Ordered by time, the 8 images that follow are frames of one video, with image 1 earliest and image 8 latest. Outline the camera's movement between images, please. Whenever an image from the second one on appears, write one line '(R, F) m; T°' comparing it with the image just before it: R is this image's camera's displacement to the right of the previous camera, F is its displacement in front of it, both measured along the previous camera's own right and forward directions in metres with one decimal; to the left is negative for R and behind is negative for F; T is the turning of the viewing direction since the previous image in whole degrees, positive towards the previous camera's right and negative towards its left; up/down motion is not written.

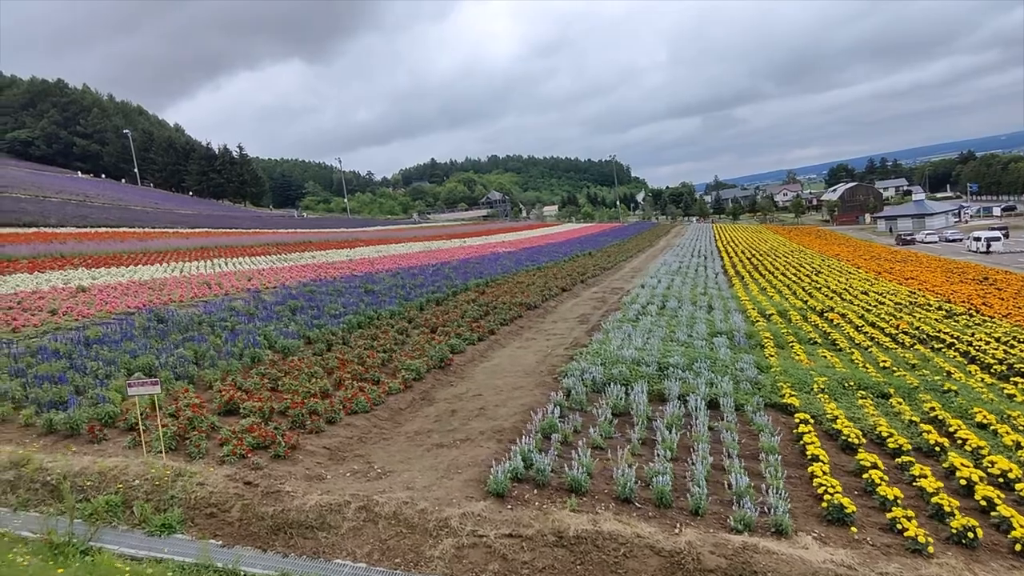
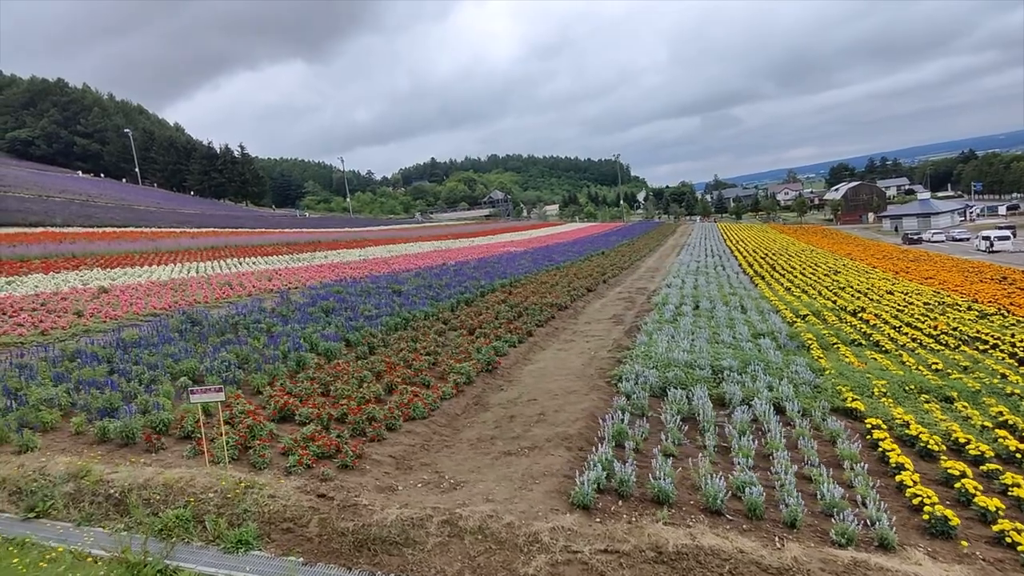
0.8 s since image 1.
(-0.6, +0.2) m; 0°
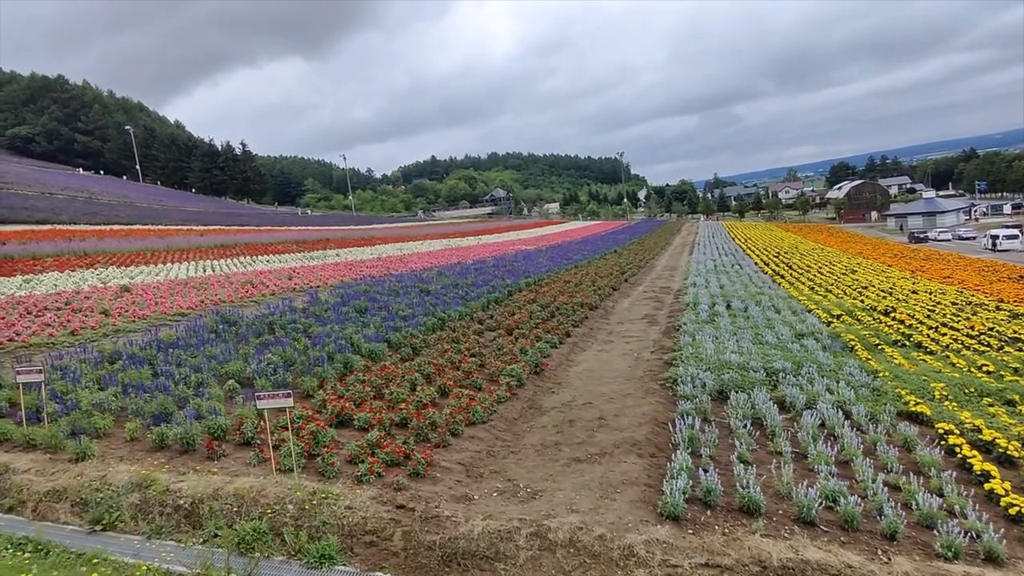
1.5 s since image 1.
(-0.6, +0.2) m; 0°
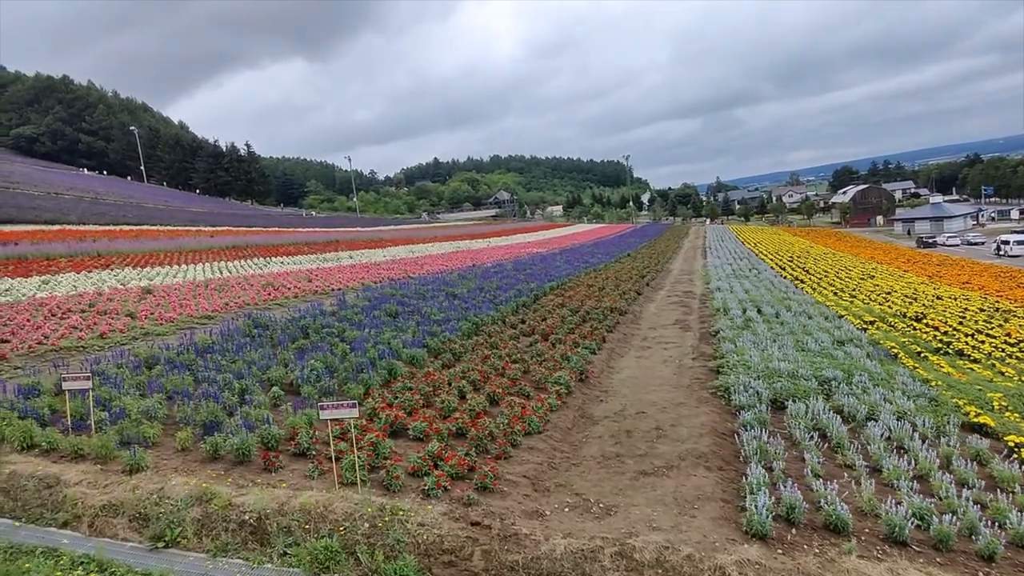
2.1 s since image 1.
(-0.5, +0.2) m; 0°
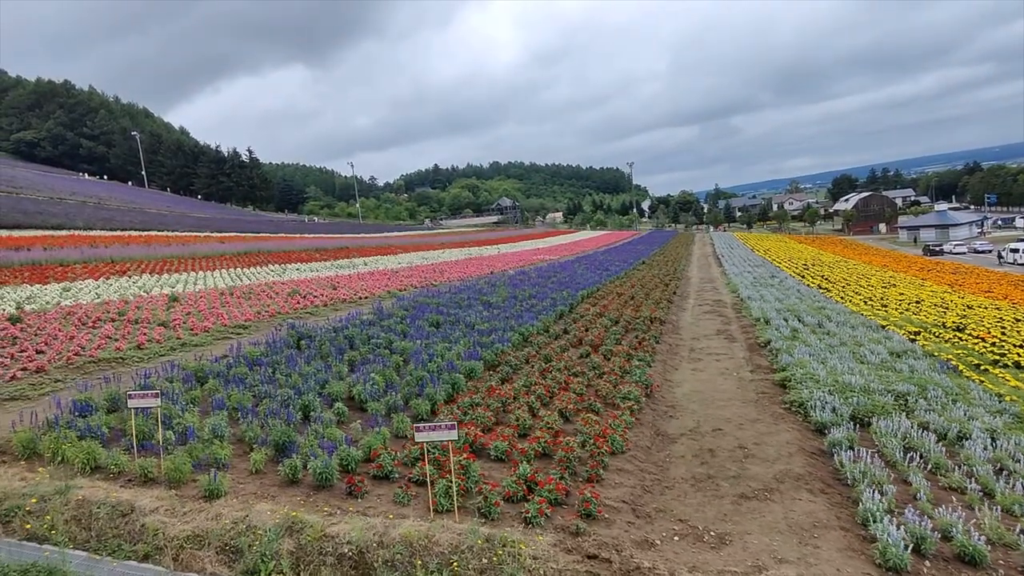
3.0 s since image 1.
(-0.7, +0.3) m; 0°
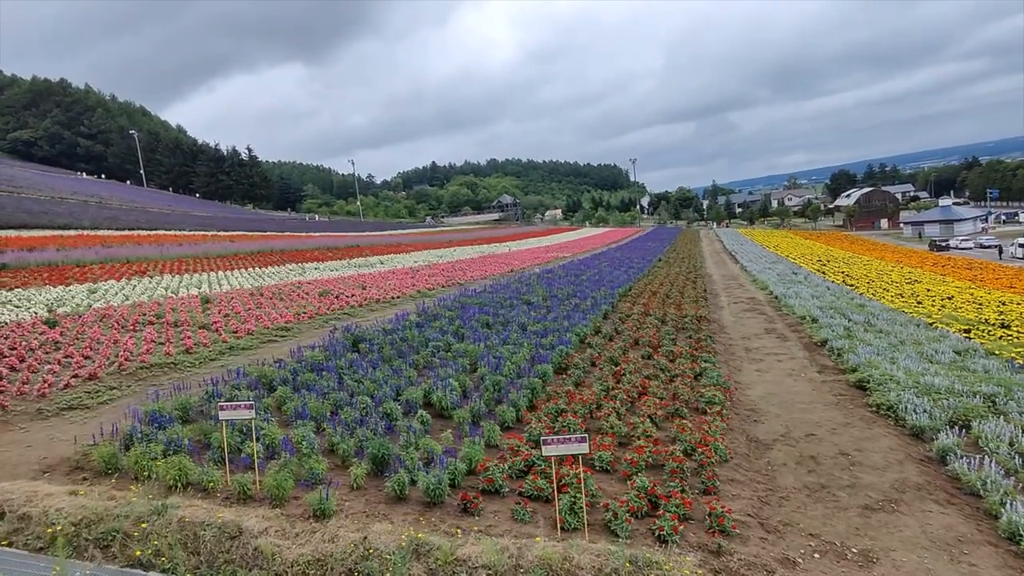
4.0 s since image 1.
(-0.8, +0.3) m; 0°
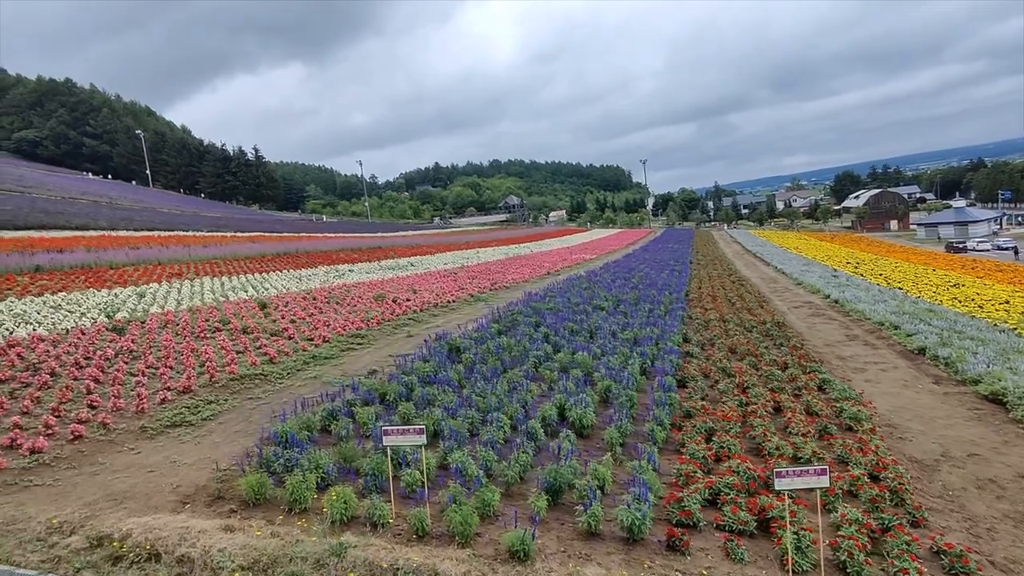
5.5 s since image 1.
(-1.2, +0.4) m; 0°
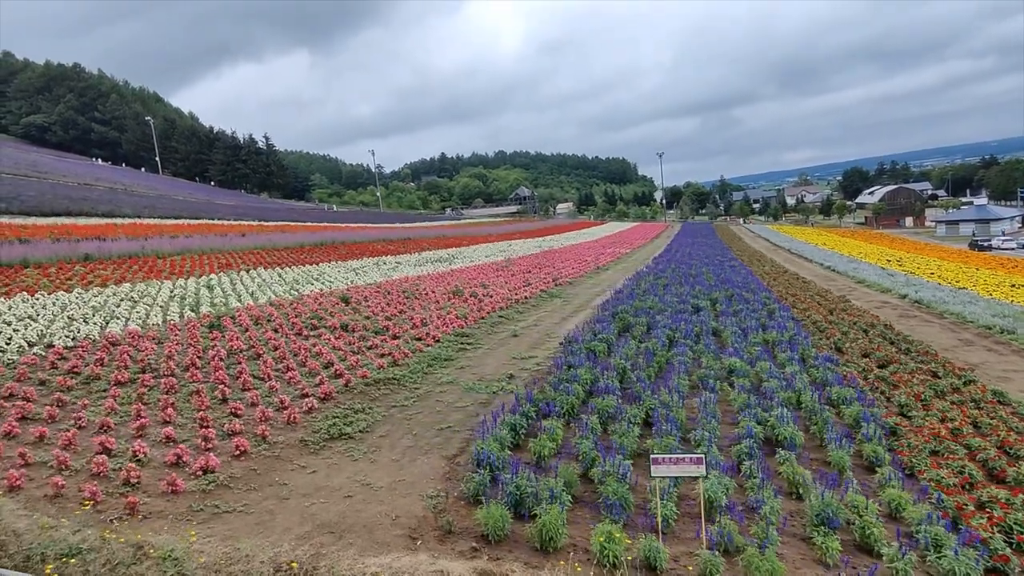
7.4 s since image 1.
(-1.6, +0.5) m; 0°
